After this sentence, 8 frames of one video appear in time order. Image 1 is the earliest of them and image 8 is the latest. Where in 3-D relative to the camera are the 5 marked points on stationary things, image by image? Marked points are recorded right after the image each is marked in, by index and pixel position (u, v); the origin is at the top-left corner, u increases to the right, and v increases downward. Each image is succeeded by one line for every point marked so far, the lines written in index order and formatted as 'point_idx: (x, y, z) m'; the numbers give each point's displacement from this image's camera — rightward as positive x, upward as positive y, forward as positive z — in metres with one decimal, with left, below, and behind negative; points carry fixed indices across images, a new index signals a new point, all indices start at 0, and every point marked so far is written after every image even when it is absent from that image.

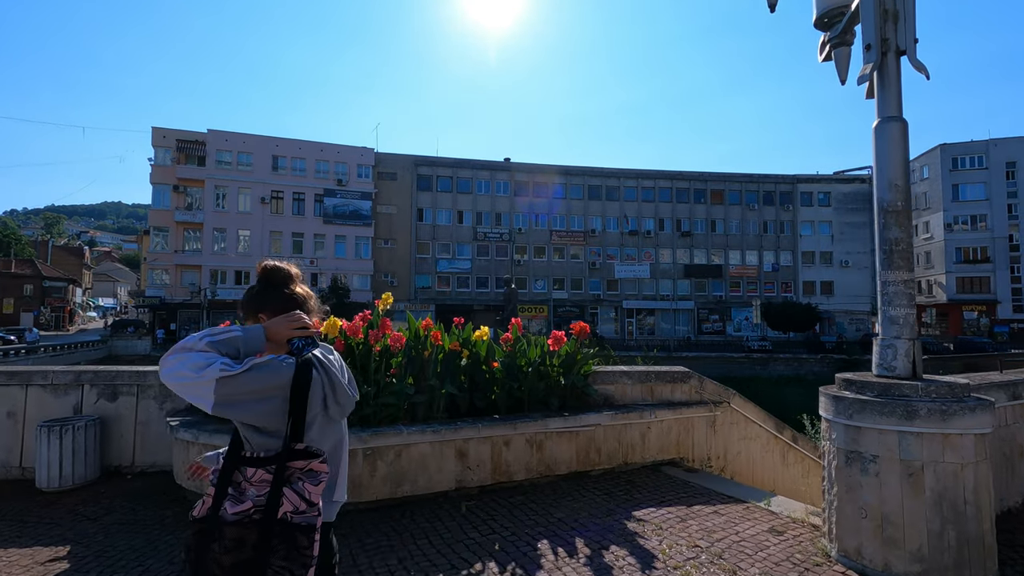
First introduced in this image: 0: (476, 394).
0: (-0.4, -1.1, +5.5) m
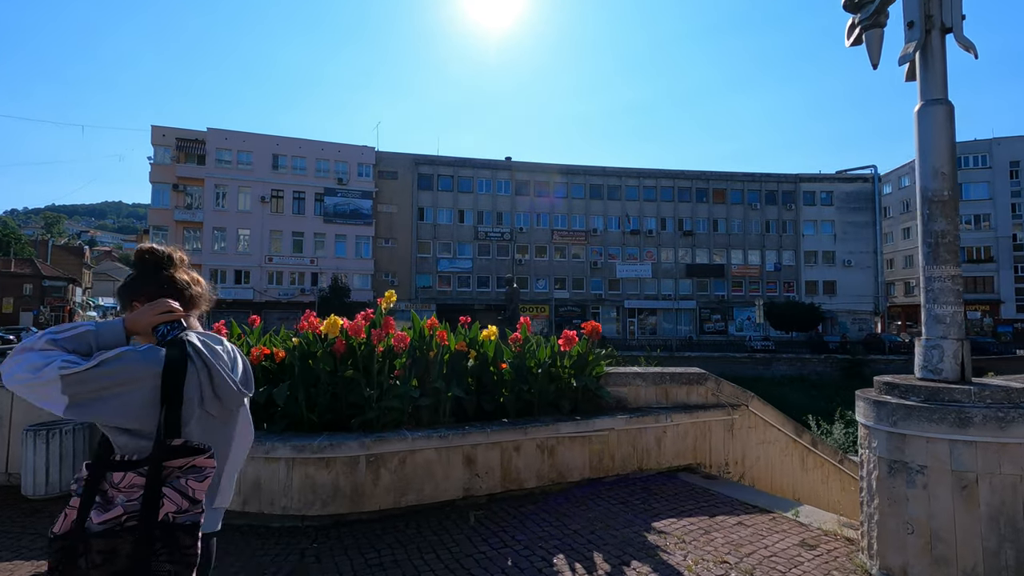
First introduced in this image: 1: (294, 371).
0: (-0.3, -1.1, +5.2) m
1: (-1.9, -0.7, +4.7) m
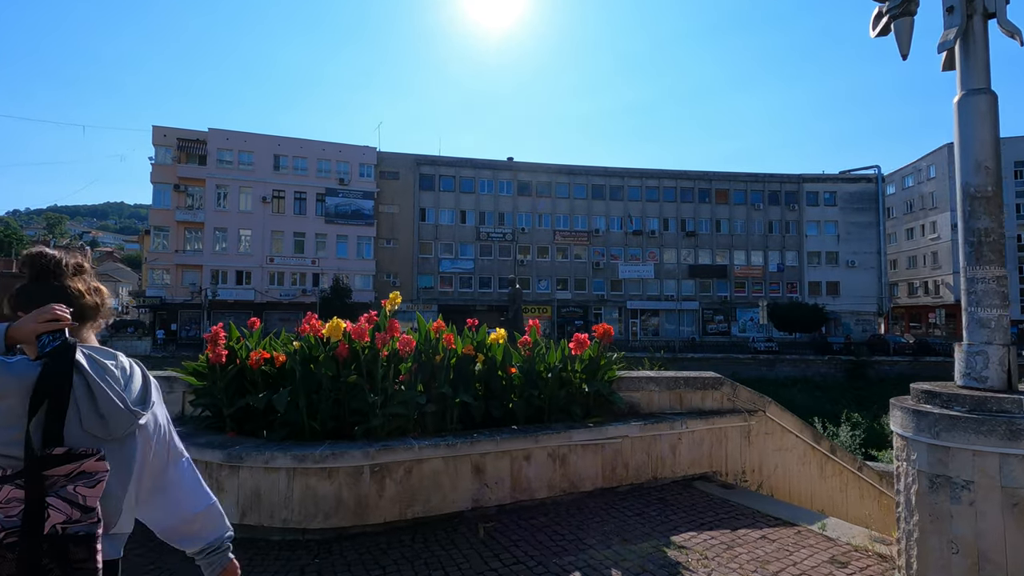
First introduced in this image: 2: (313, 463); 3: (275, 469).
0: (-0.2, -1.1, +5.0) m
1: (-1.8, -0.7, +4.5) m
2: (-1.5, -1.3, +3.9) m
3: (-1.8, -1.3, +4.0) m
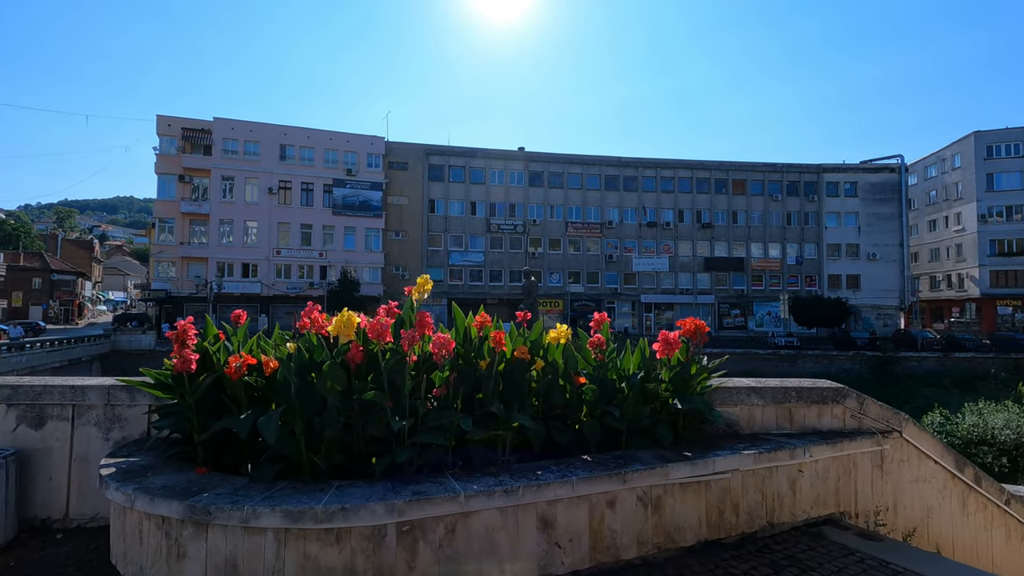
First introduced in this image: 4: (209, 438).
0: (+0.3, -1.0, +3.7) m
1: (-1.4, -0.6, +3.2) m
2: (-1.0, -1.2, +2.7) m
3: (-1.3, -1.2, +2.7) m
4: (-1.9, -1.0, +3.4) m
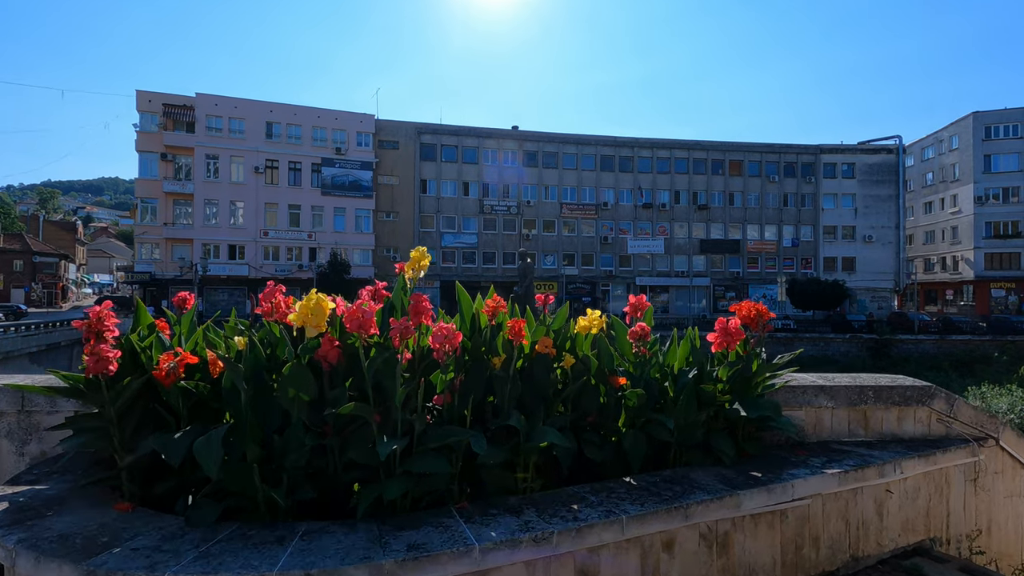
0: (+0.4, -0.8, +2.9) m
1: (-1.2, -0.5, +2.4) m
2: (-0.9, -1.1, +1.9) m
3: (-1.2, -1.1, +1.9) m
4: (-1.8, -0.8, +2.5) m
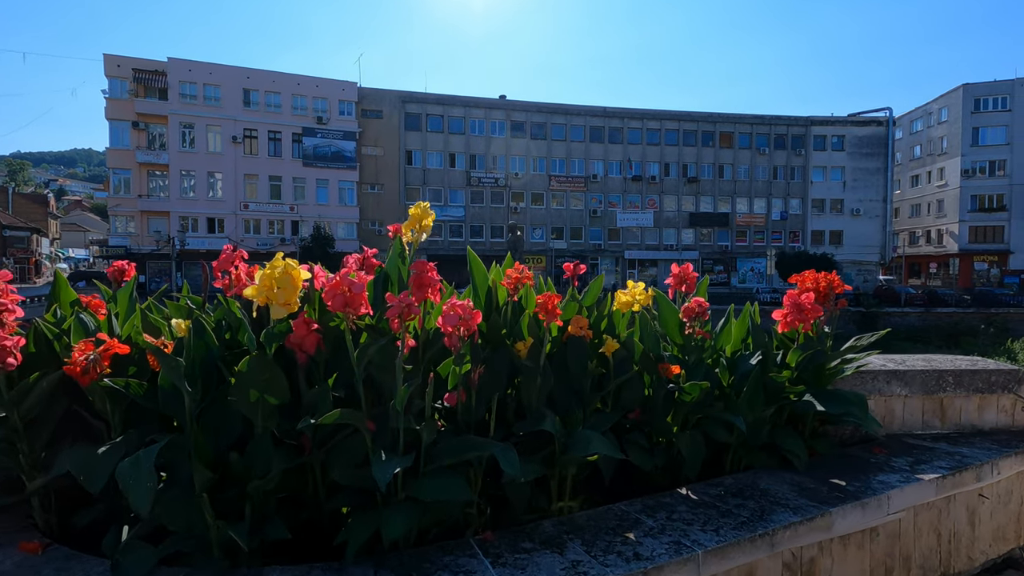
0: (+0.5, -0.7, +2.3) m
1: (-1.1, -0.4, +1.8) m
2: (-0.7, -1.0, +1.3) m
3: (-1.0, -1.0, +1.3) m
4: (-1.7, -0.7, +1.9) m
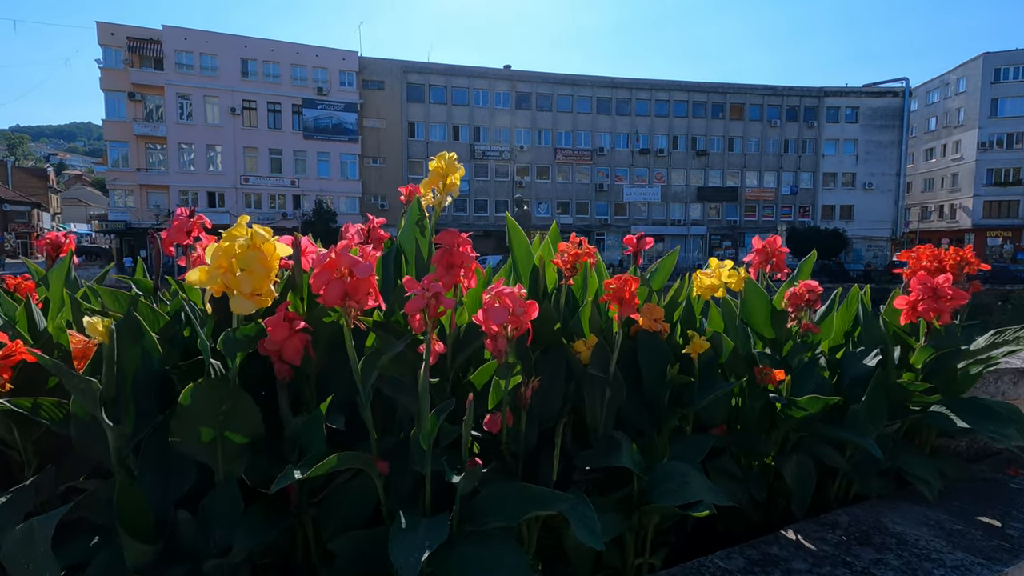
0: (+0.7, -0.6, +1.8) m
1: (-0.9, -0.3, +1.2) m
2: (-0.5, -1.0, +0.7) m
3: (-0.8, -1.0, +0.8) m
4: (-1.5, -0.7, +1.4) m
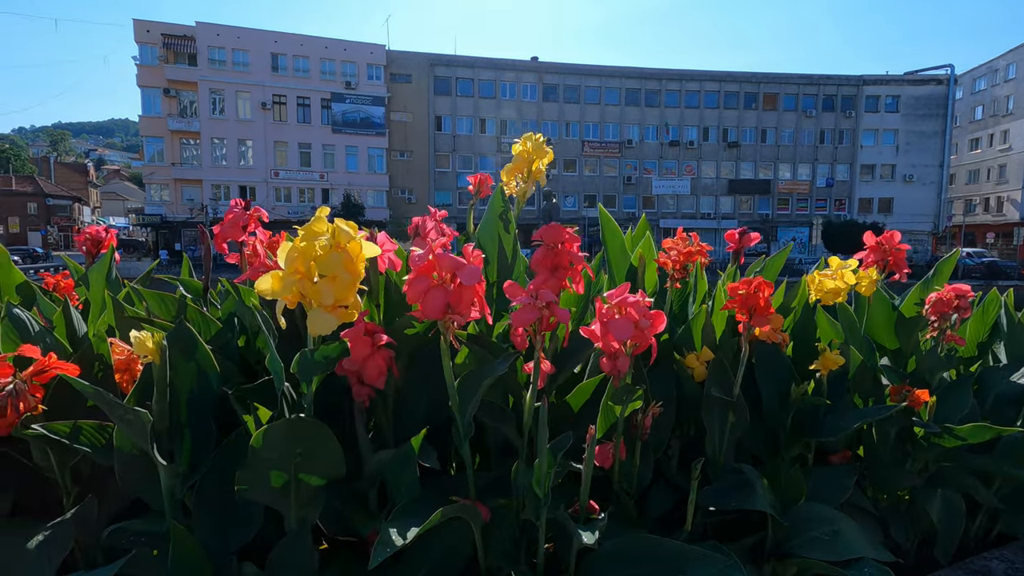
0: (+1.0, -0.6, +1.5) m
1: (-0.7, -0.3, +1.0) m
2: (-0.3, -1.0, +0.5) m
3: (-0.6, -1.0, +0.6) m
4: (-1.2, -0.7, +1.2) m
